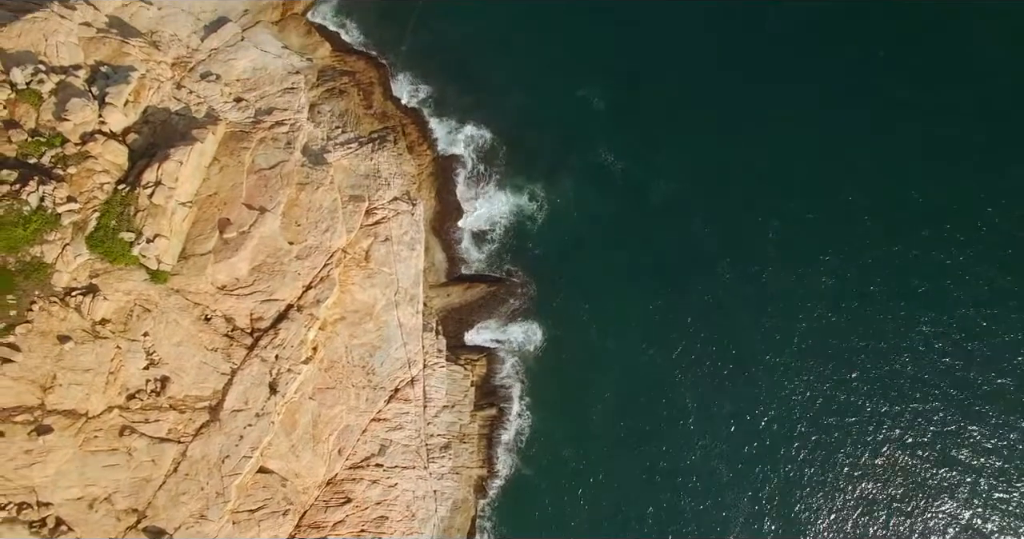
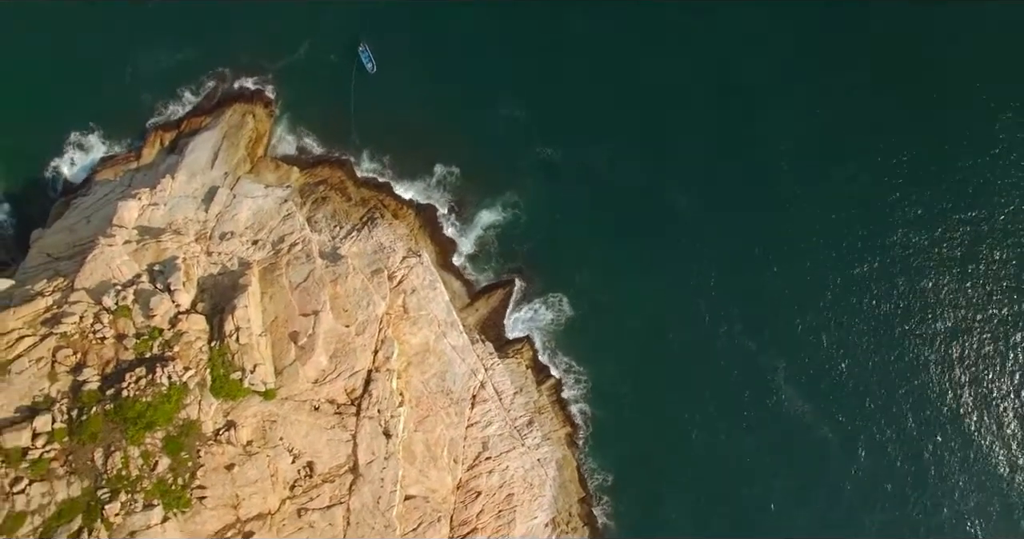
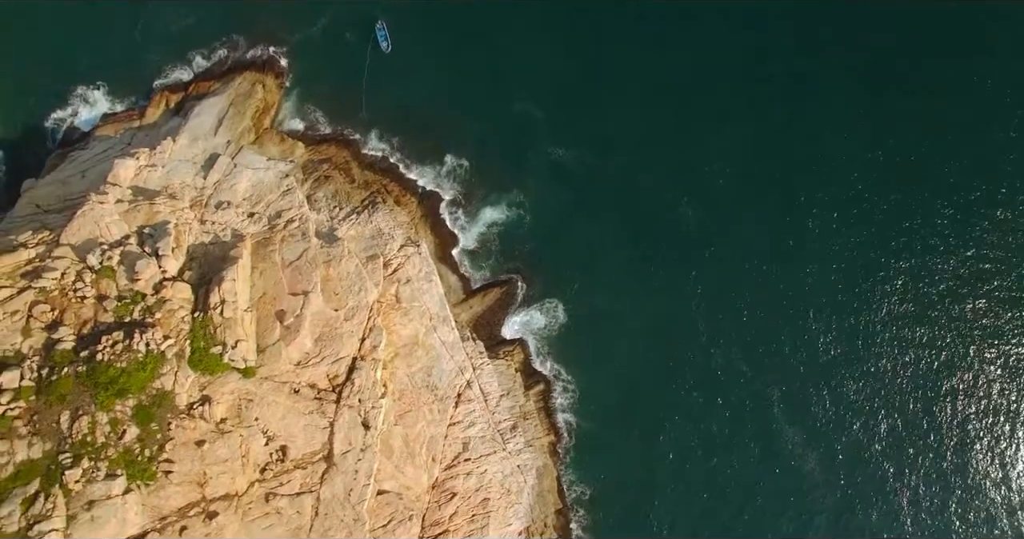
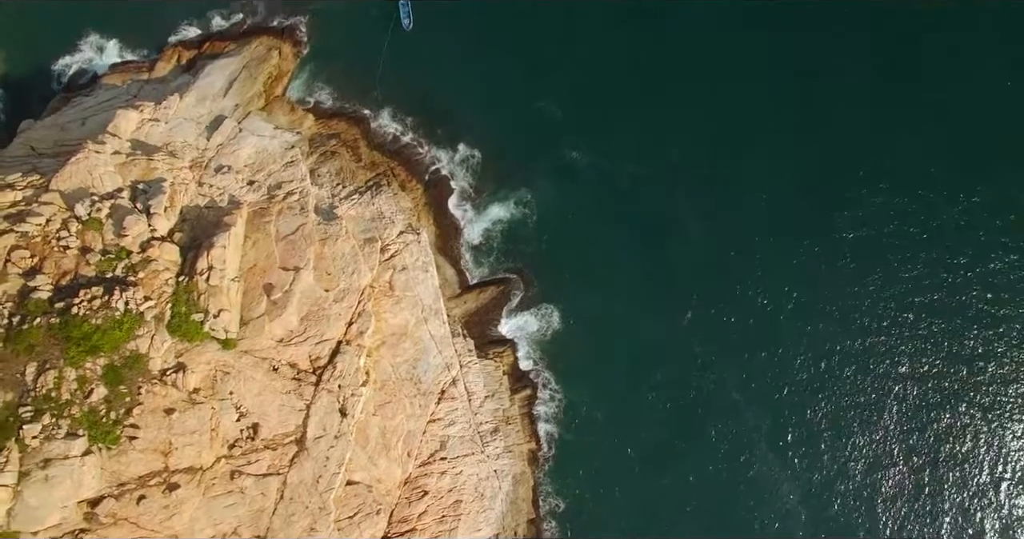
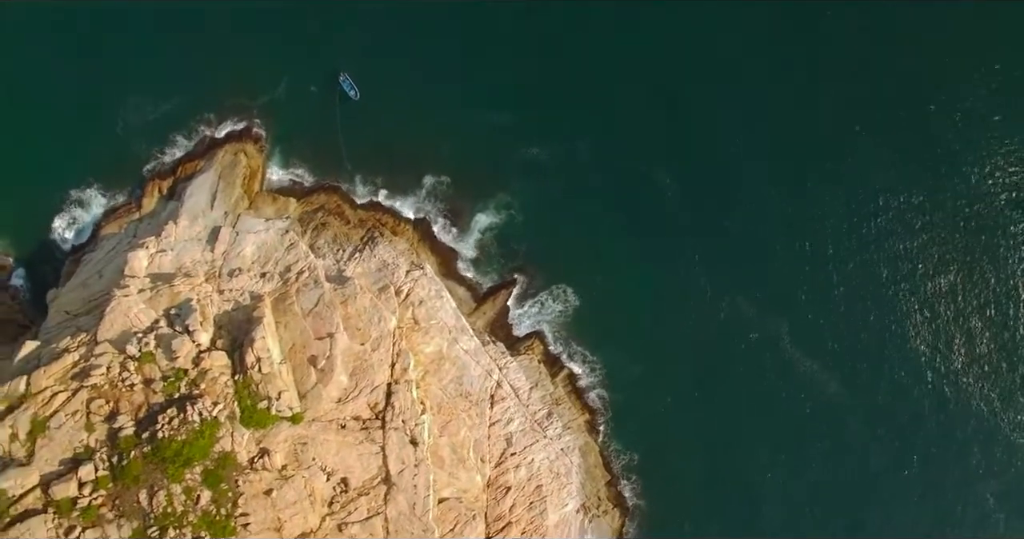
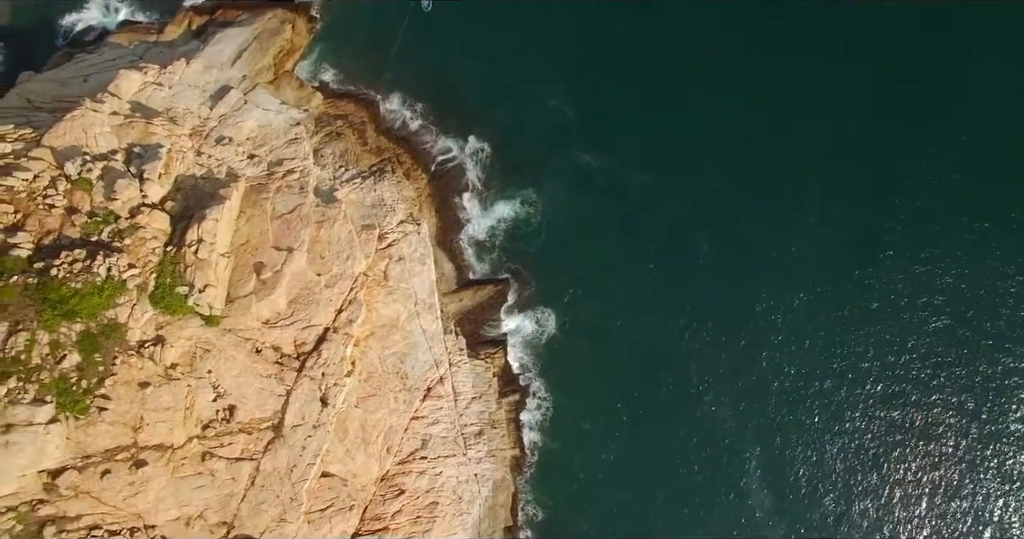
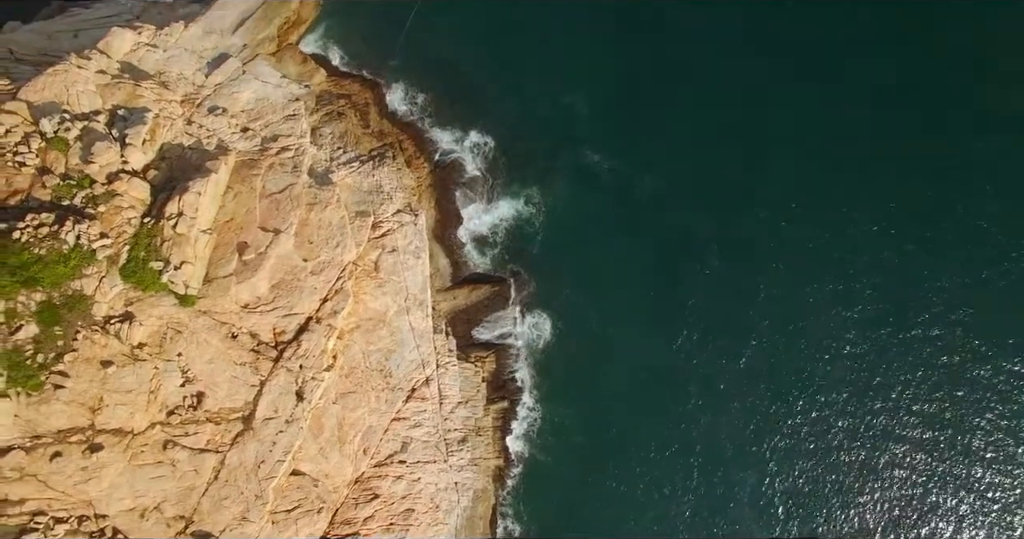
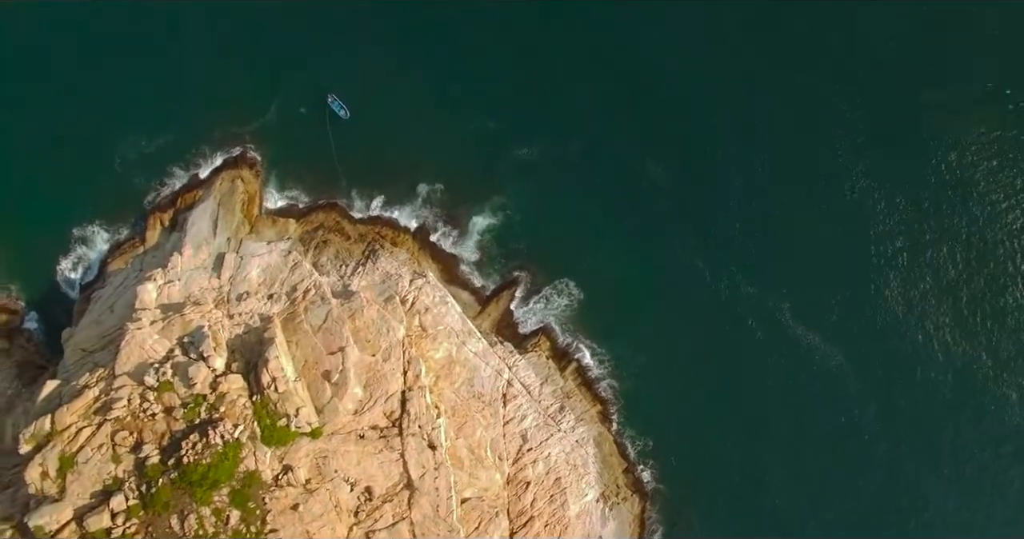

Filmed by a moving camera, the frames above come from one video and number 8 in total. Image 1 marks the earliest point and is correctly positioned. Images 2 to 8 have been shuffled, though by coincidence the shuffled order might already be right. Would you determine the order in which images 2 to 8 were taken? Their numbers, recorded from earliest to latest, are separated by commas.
7, 6, 4, 3, 2, 5, 8
